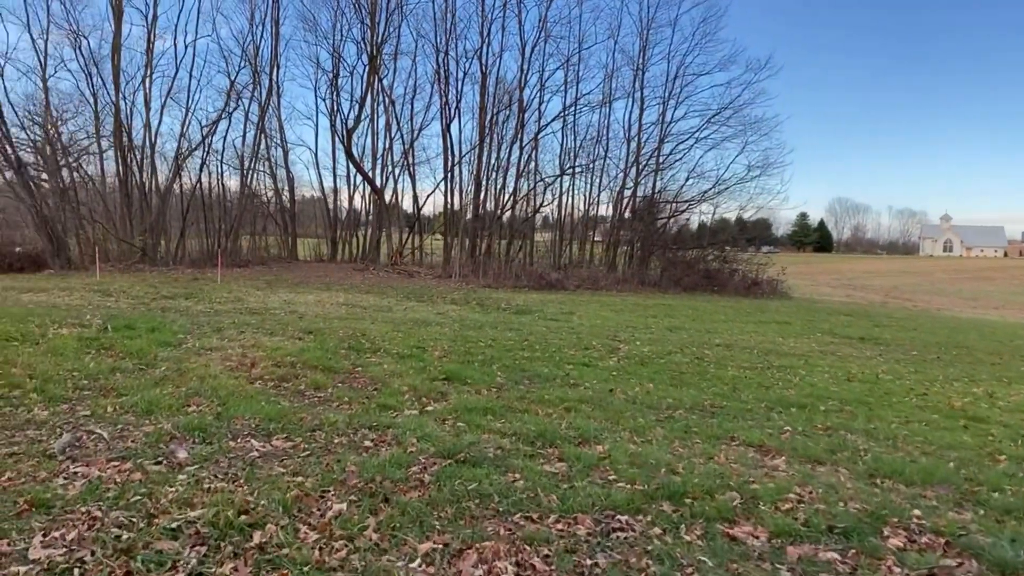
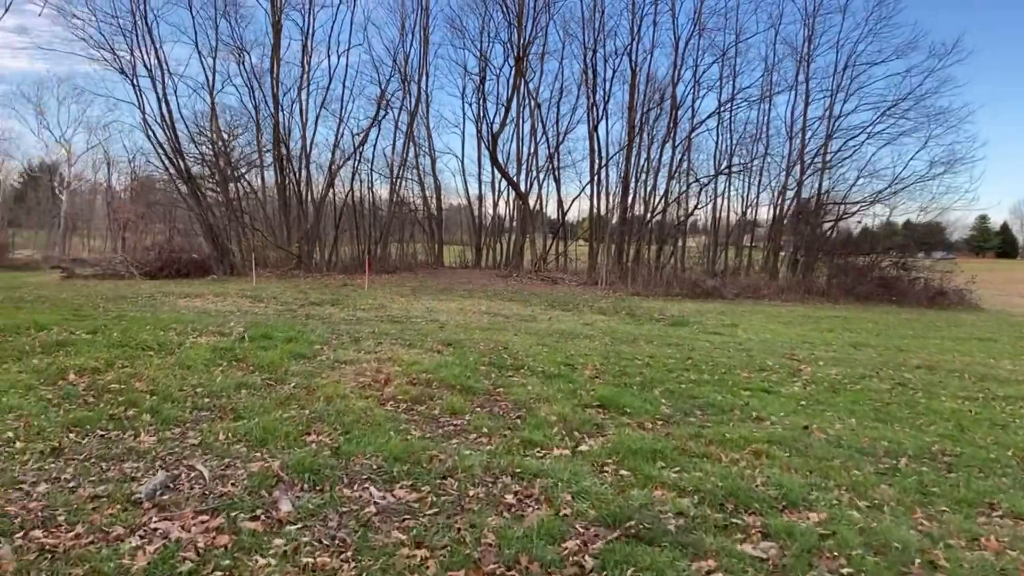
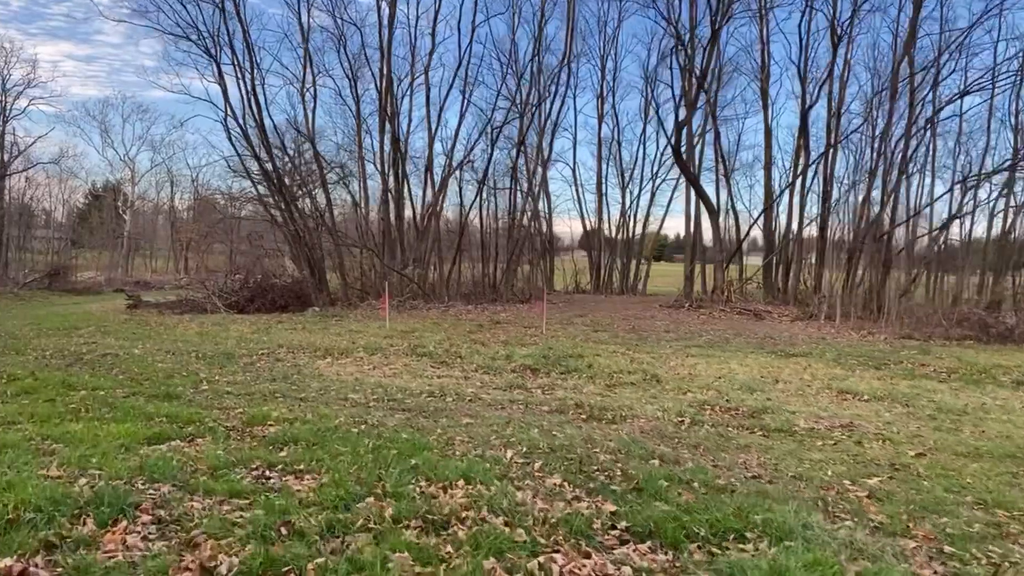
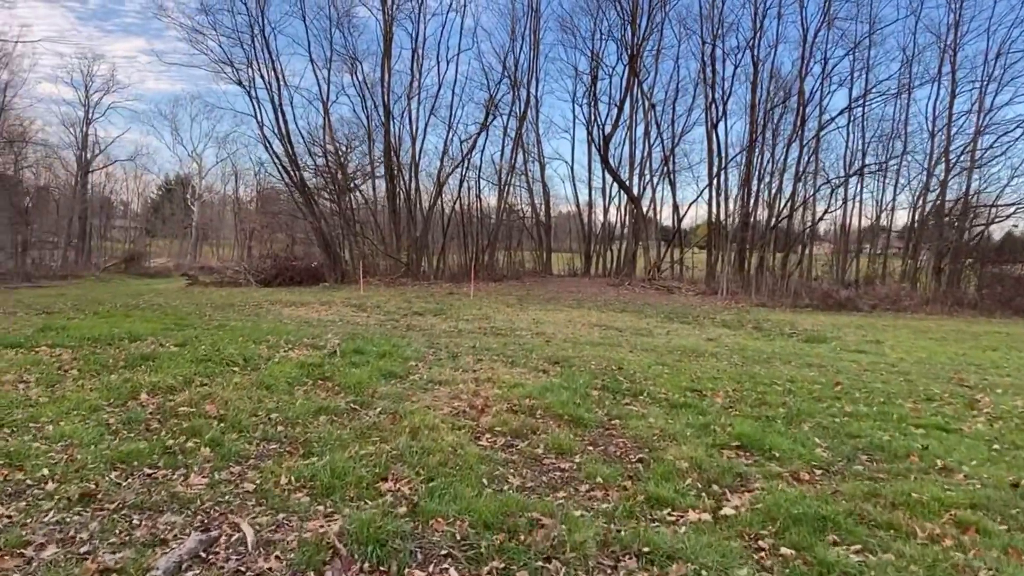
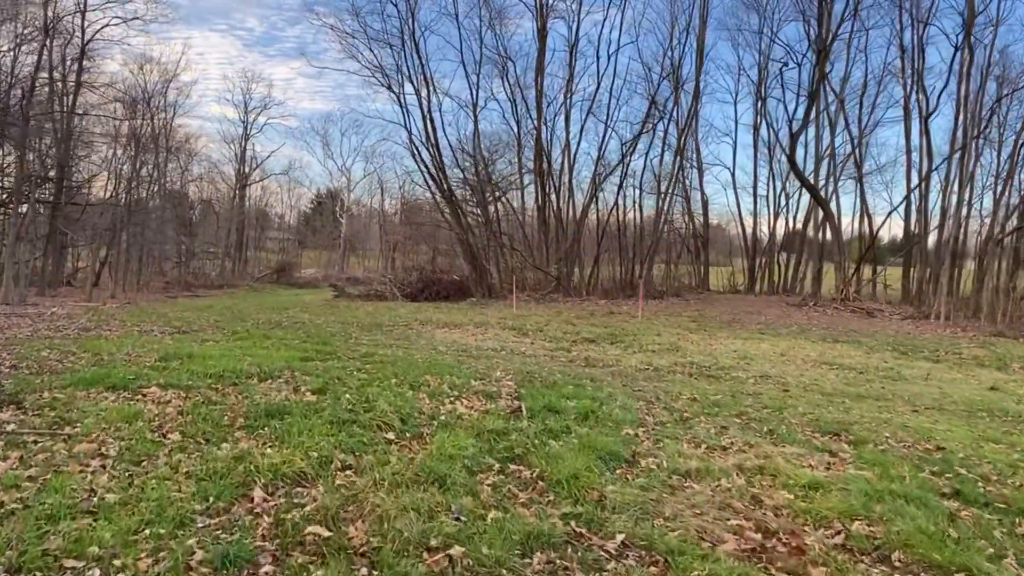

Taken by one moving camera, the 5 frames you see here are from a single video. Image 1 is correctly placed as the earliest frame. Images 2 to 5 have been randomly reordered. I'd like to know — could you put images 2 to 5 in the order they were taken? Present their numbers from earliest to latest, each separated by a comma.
2, 4, 5, 3
